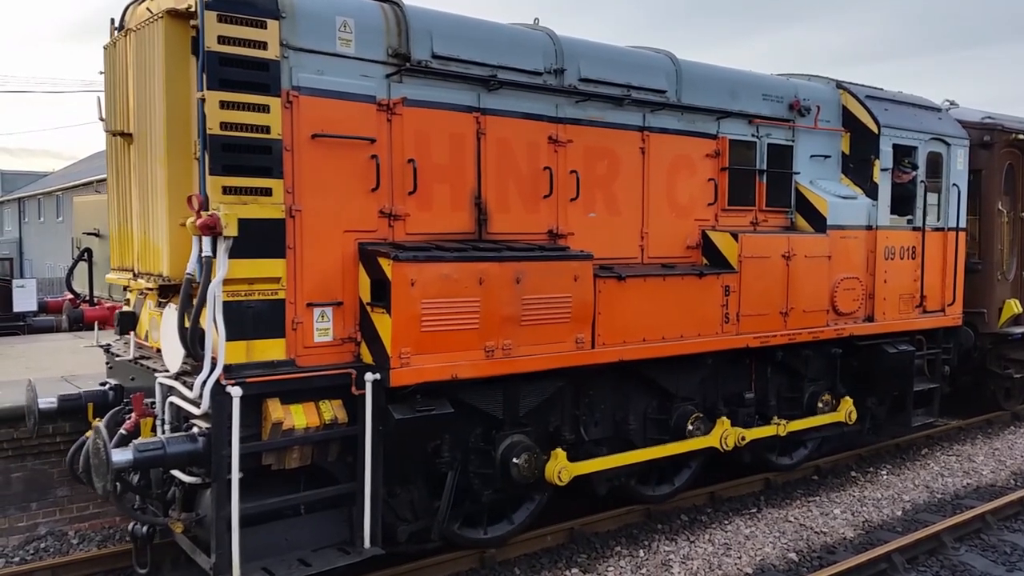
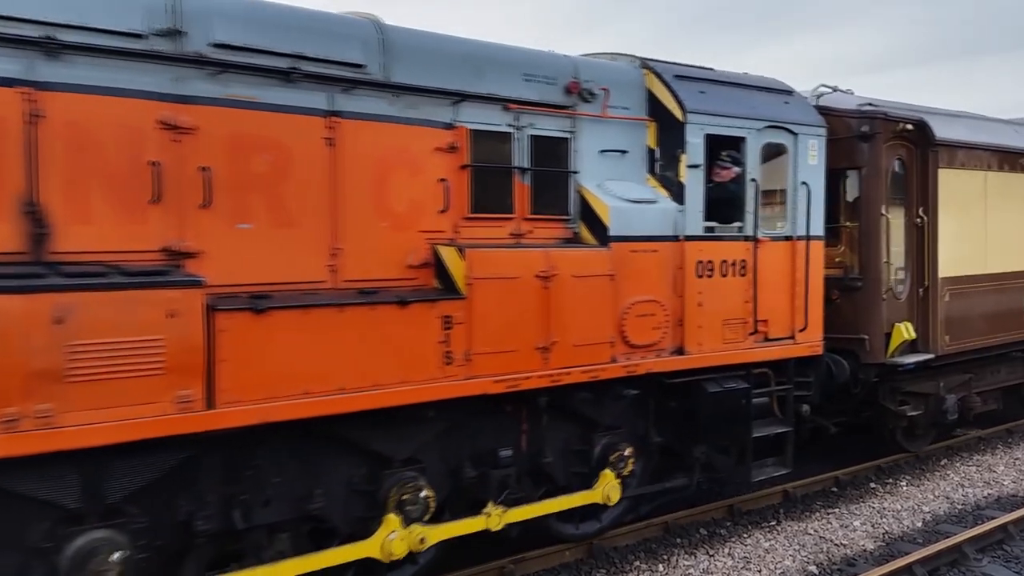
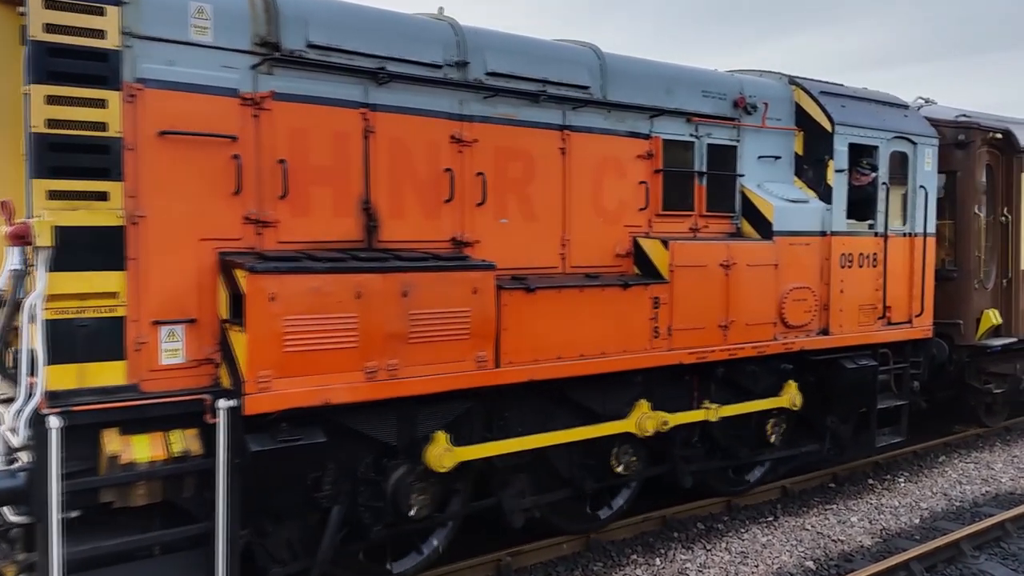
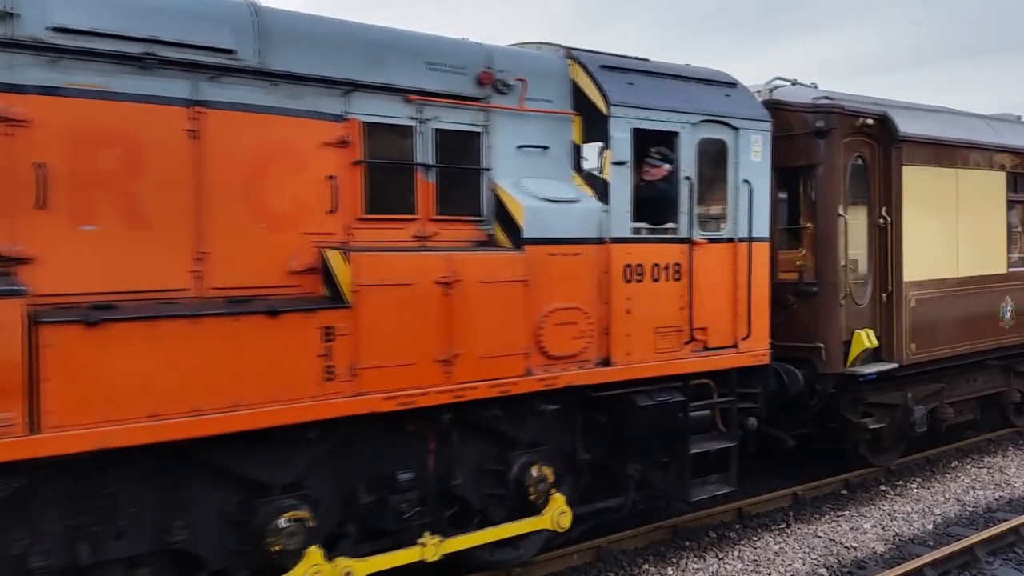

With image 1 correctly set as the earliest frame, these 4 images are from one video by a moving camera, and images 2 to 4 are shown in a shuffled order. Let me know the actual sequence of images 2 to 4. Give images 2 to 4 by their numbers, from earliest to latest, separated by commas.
3, 2, 4
